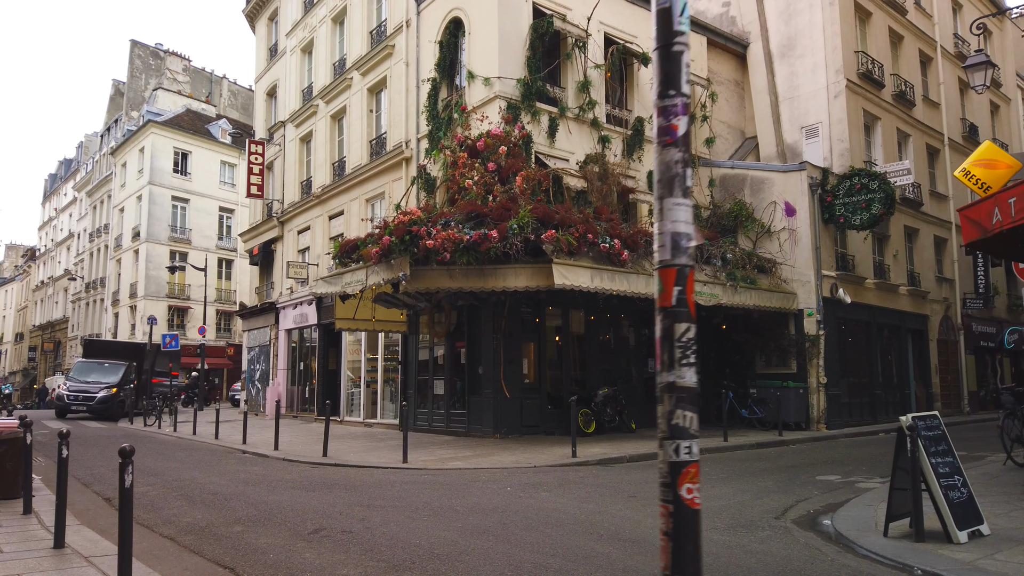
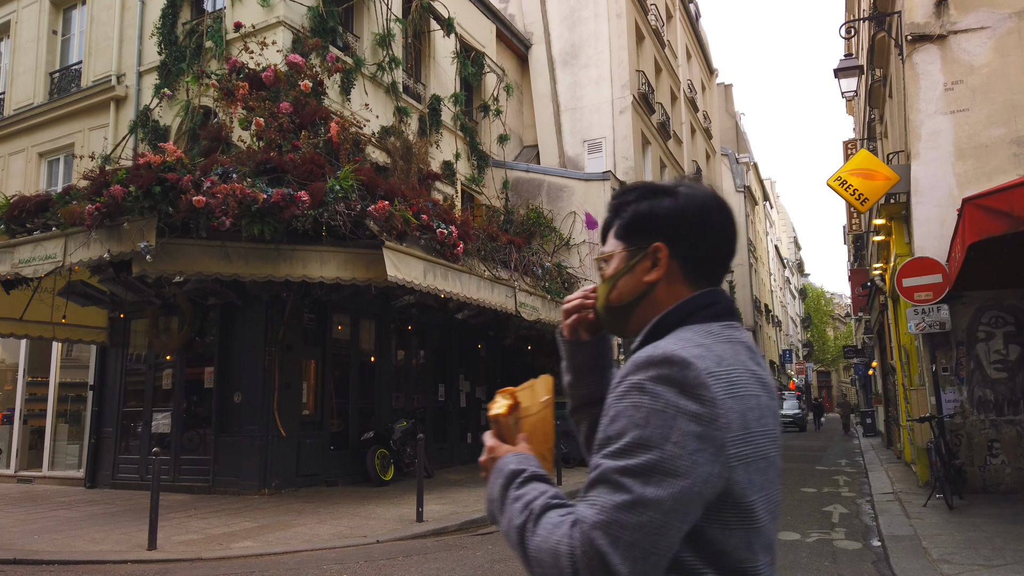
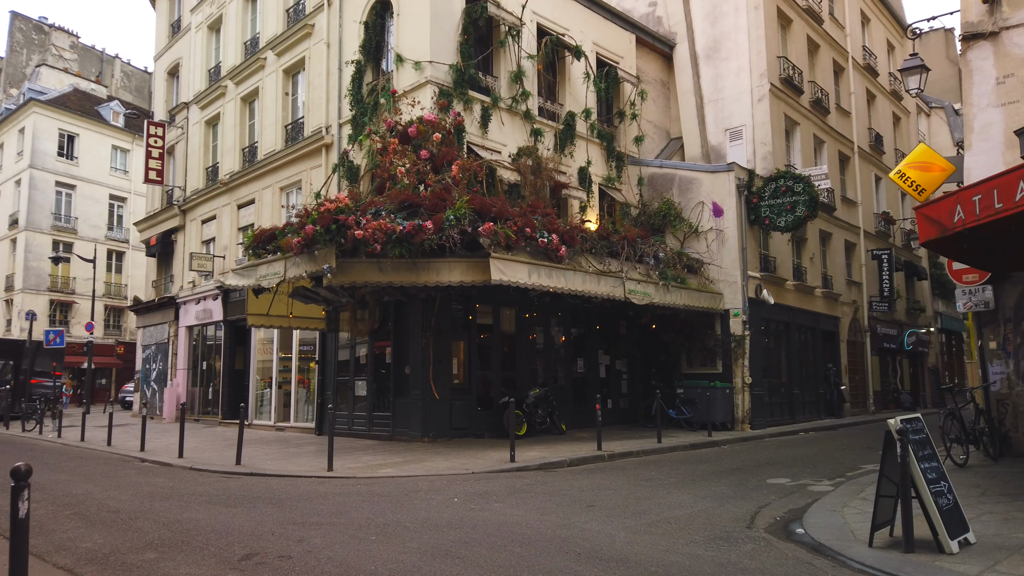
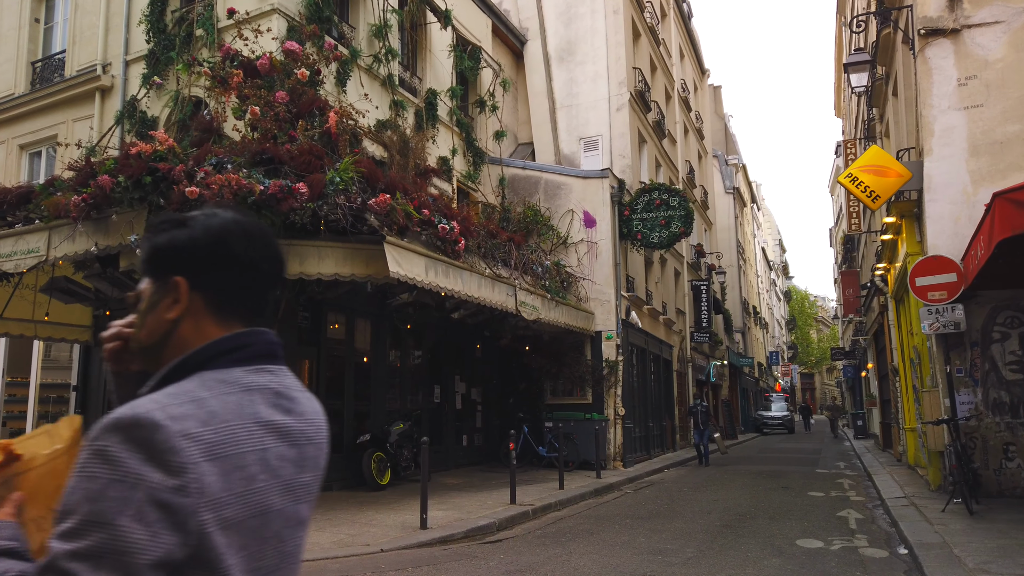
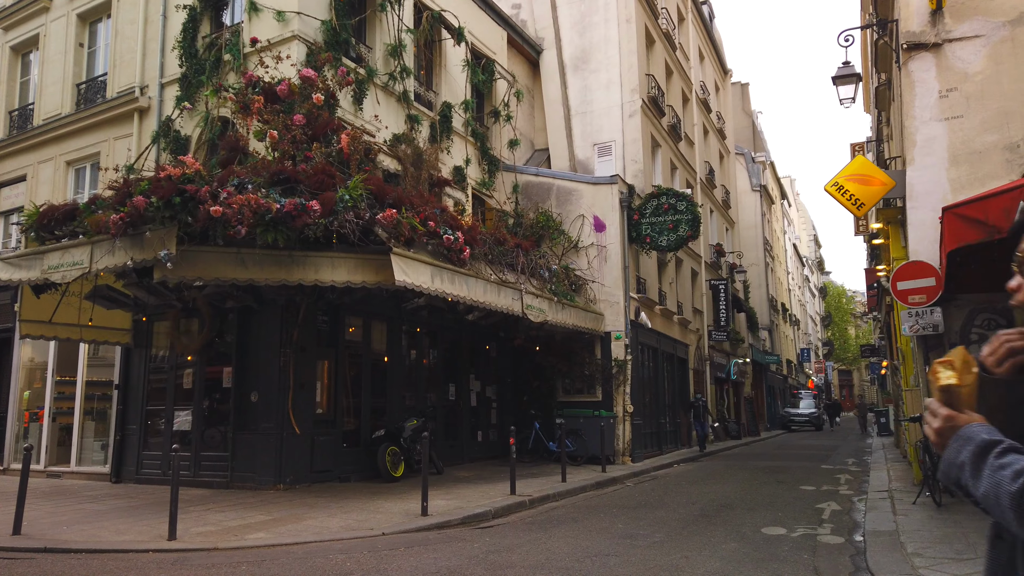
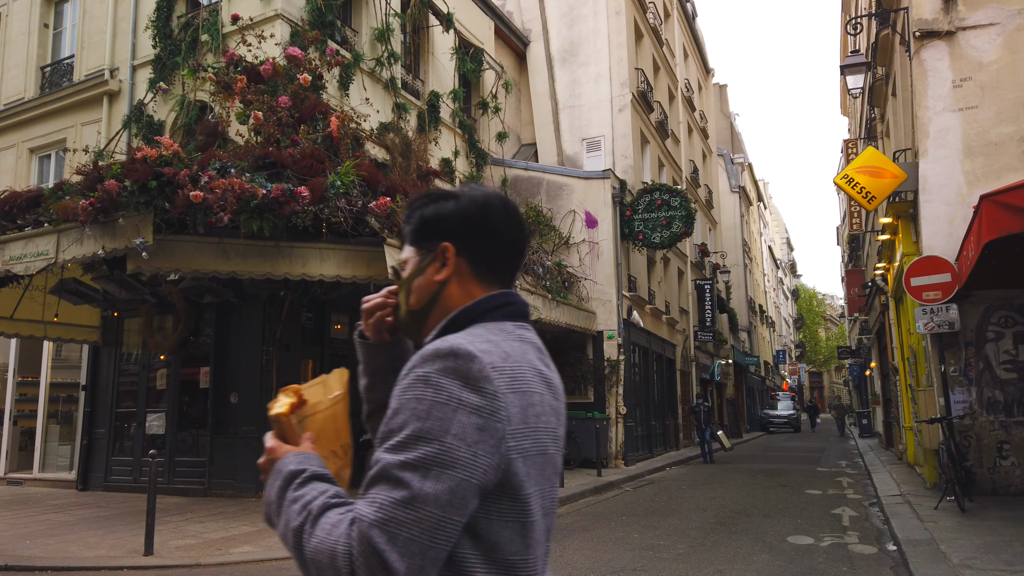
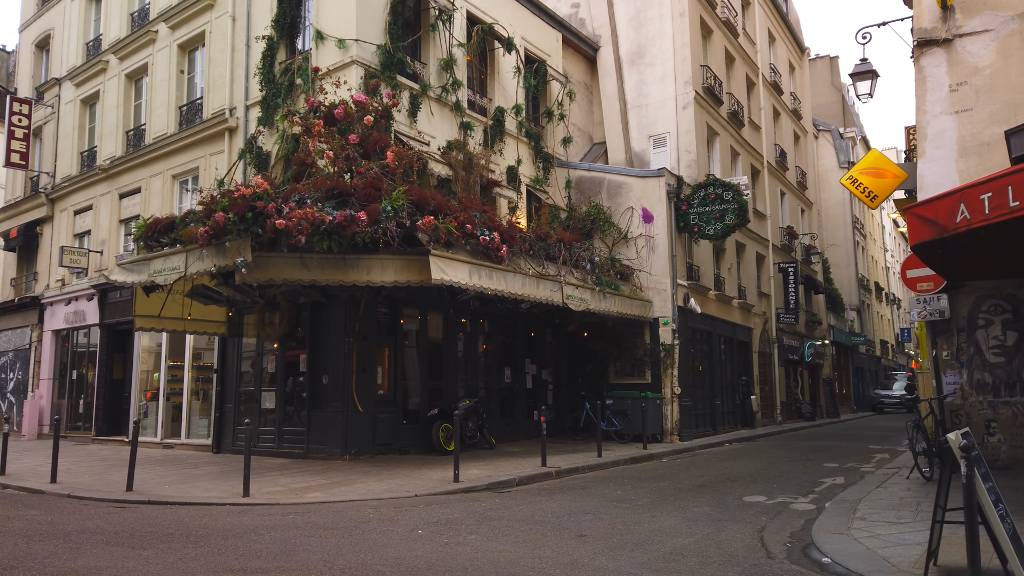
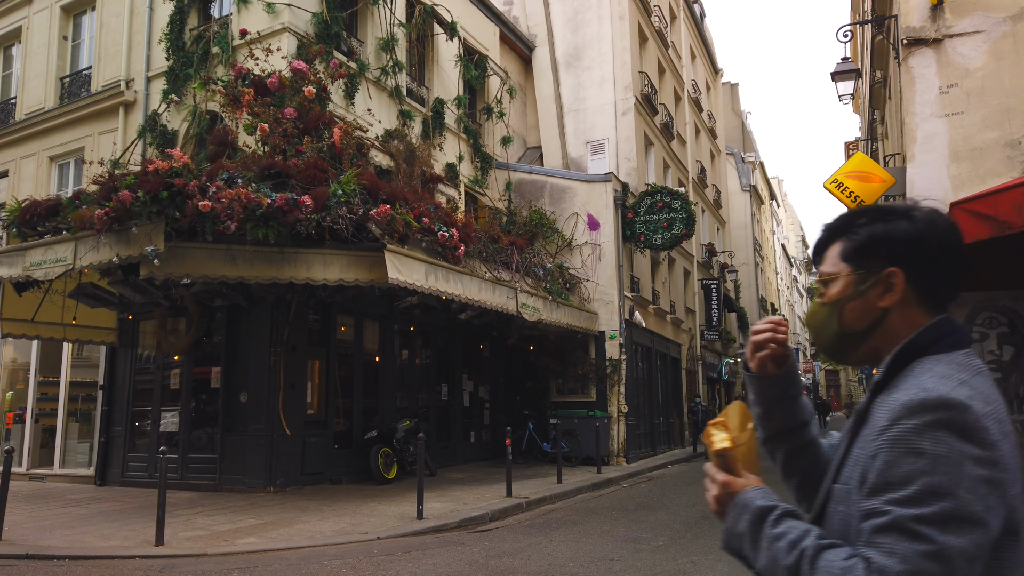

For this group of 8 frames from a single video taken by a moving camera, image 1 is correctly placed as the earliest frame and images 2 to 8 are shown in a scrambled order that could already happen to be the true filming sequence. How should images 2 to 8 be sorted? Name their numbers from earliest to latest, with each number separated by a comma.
3, 7, 5, 8, 2, 6, 4
